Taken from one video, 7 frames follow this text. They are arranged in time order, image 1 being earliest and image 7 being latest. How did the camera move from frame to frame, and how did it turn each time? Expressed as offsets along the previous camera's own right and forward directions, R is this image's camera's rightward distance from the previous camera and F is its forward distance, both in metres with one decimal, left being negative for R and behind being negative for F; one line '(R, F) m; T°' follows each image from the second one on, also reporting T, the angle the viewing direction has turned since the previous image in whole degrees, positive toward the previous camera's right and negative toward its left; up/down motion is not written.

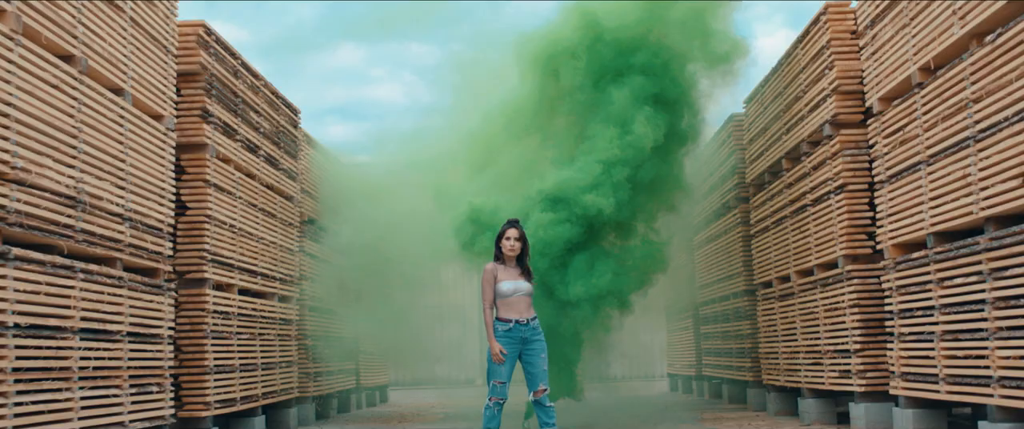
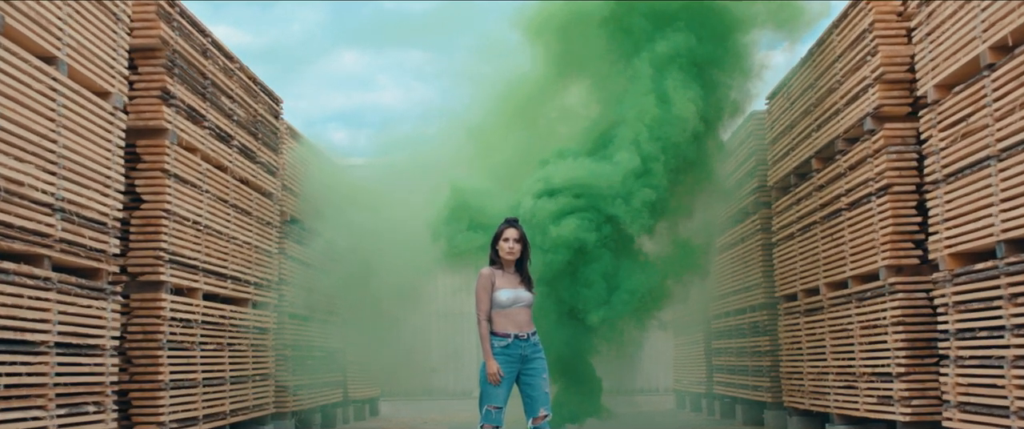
(0.0, +1.0) m; 0°
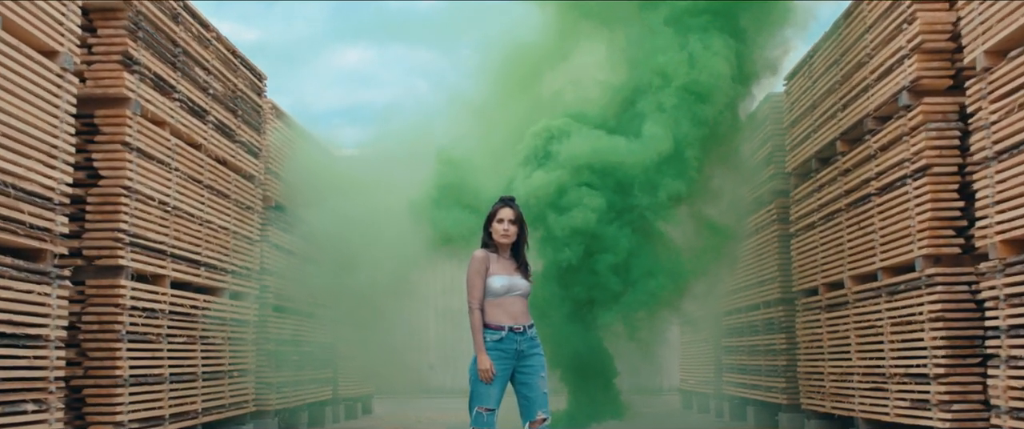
(0.0, +0.7) m; 0°
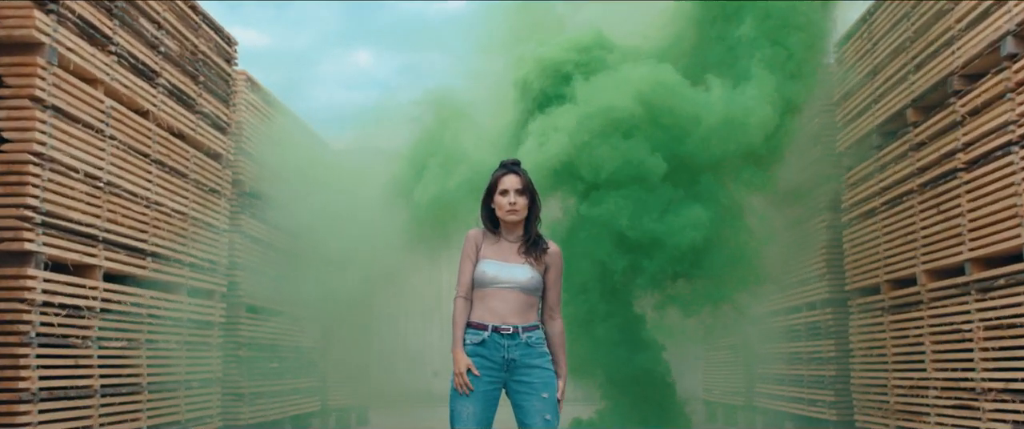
(0.0, +1.4) m; 0°
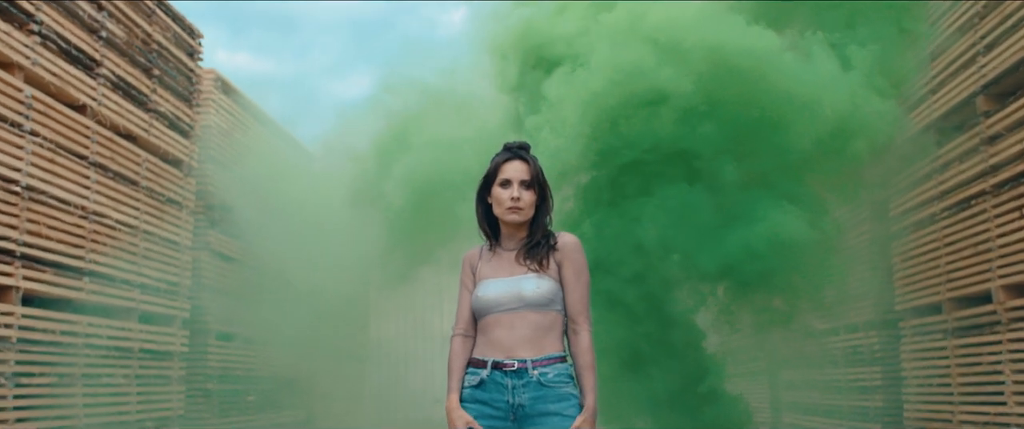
(0.0, +1.1) m; 0°
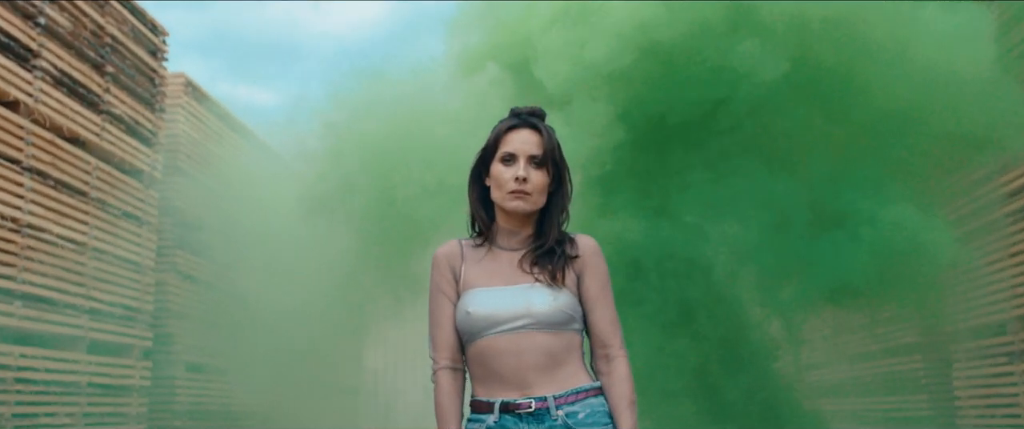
(0.0, +0.8) m; 0°
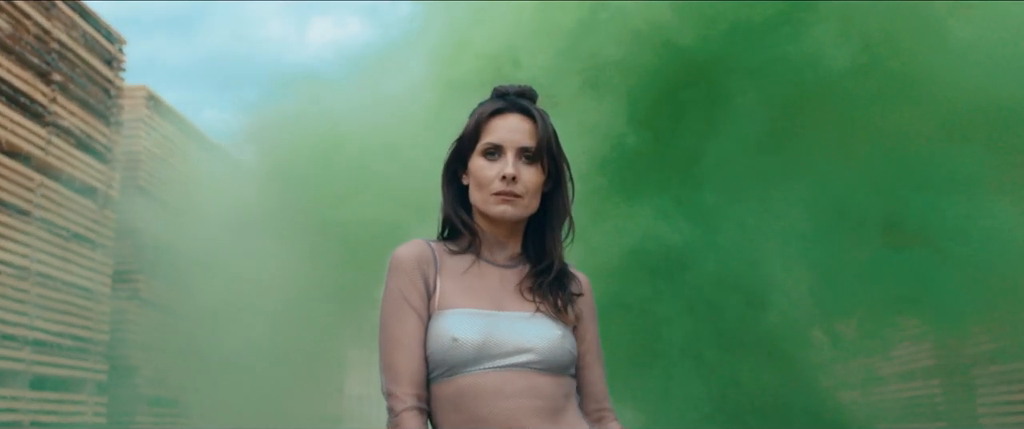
(0.0, +0.5) m; +1°
